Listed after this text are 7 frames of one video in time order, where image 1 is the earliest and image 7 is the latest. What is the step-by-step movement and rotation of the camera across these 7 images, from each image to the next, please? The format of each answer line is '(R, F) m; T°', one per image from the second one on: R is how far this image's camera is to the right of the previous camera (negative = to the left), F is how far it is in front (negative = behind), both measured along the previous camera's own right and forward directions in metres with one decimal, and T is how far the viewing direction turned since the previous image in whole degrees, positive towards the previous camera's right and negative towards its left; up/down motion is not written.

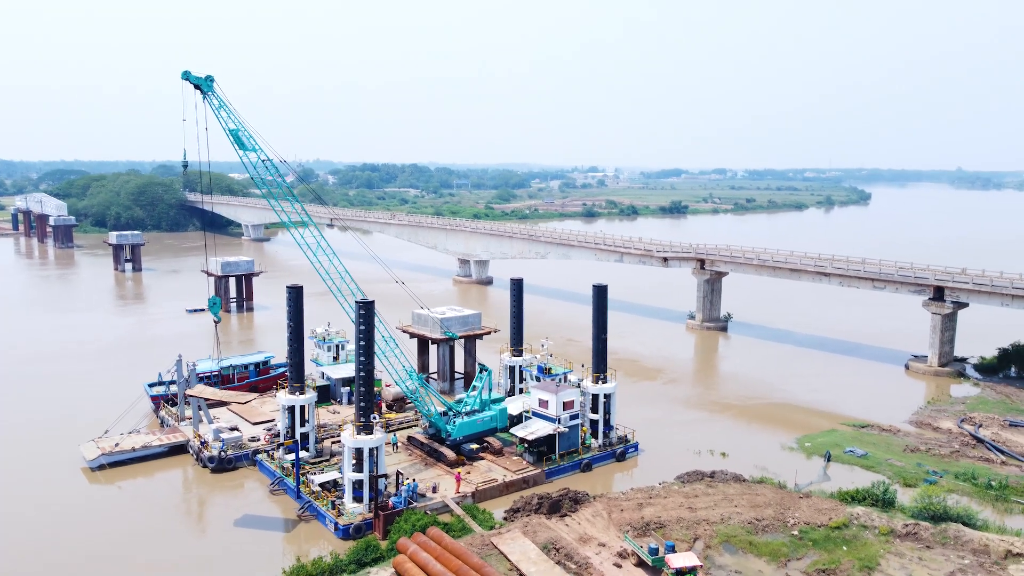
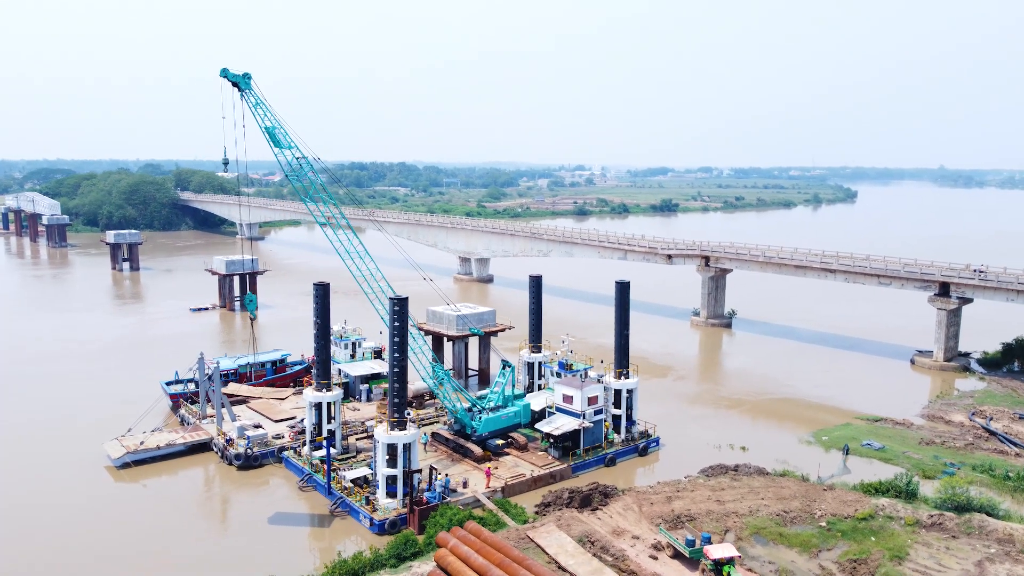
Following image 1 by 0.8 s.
(-1.3, -0.2) m; +1°
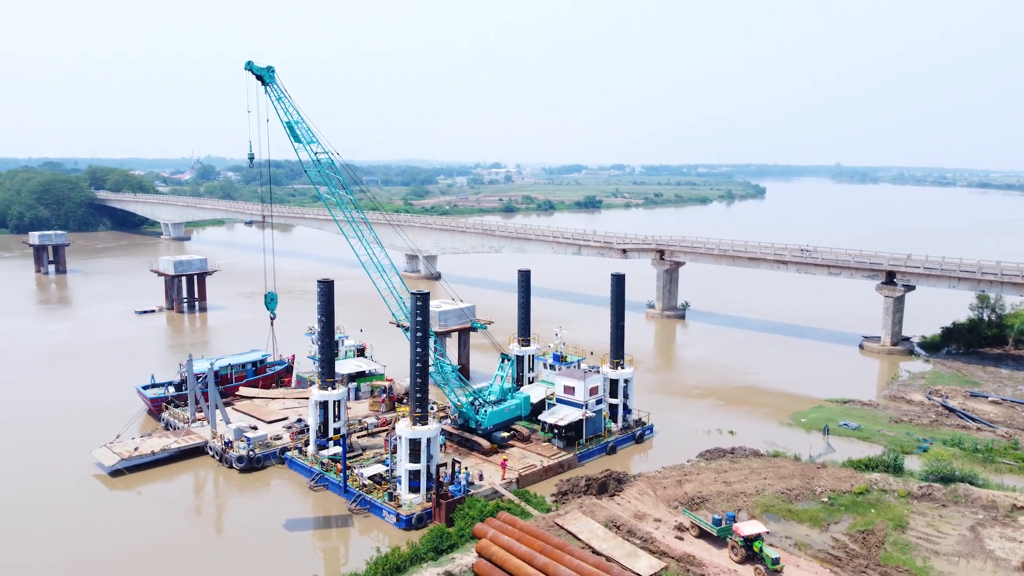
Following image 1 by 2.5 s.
(-3.0, -0.1) m; +6°
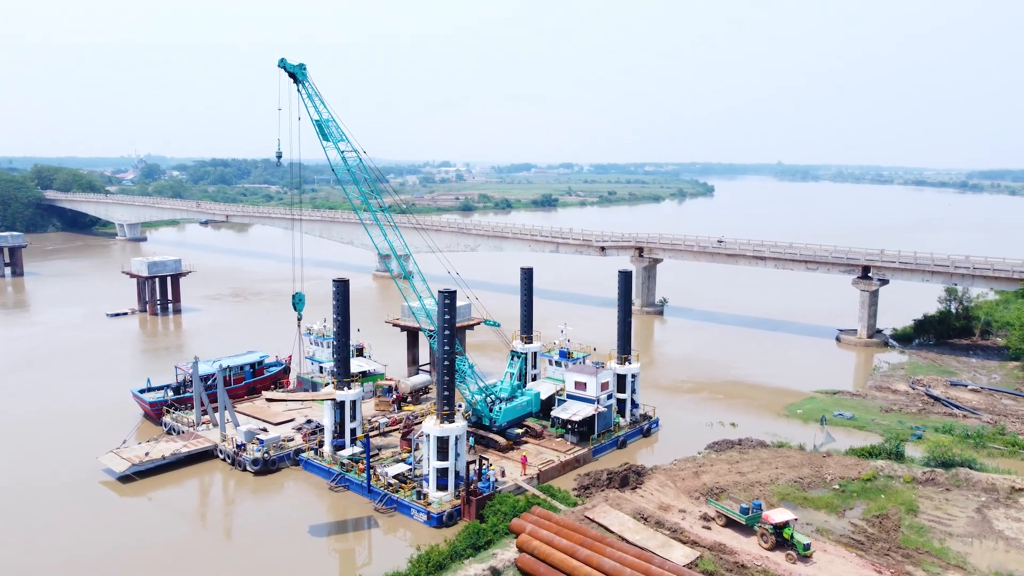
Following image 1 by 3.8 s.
(-2.2, -0.1) m; +3°
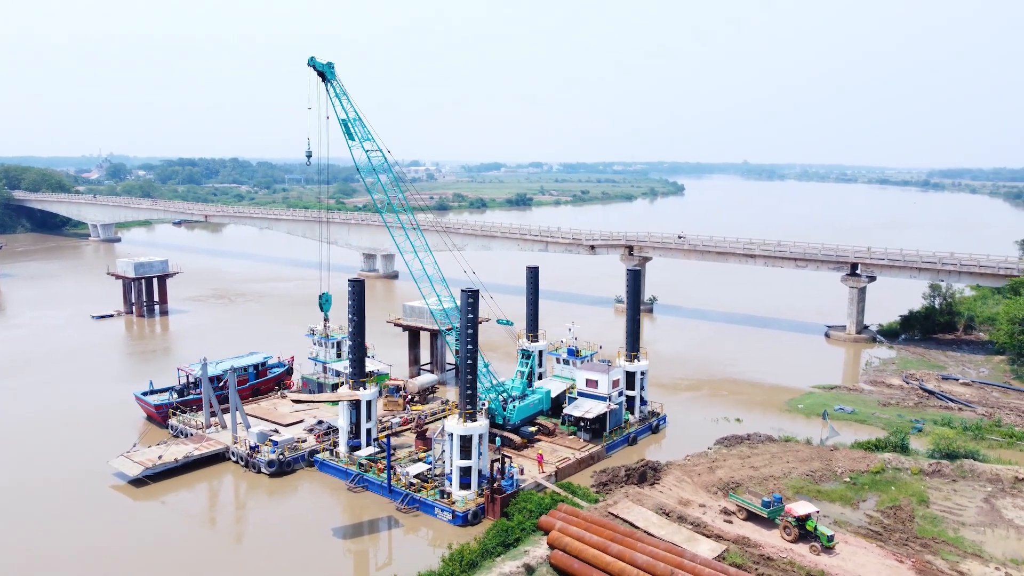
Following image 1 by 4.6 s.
(-1.5, -0.1) m; +2°
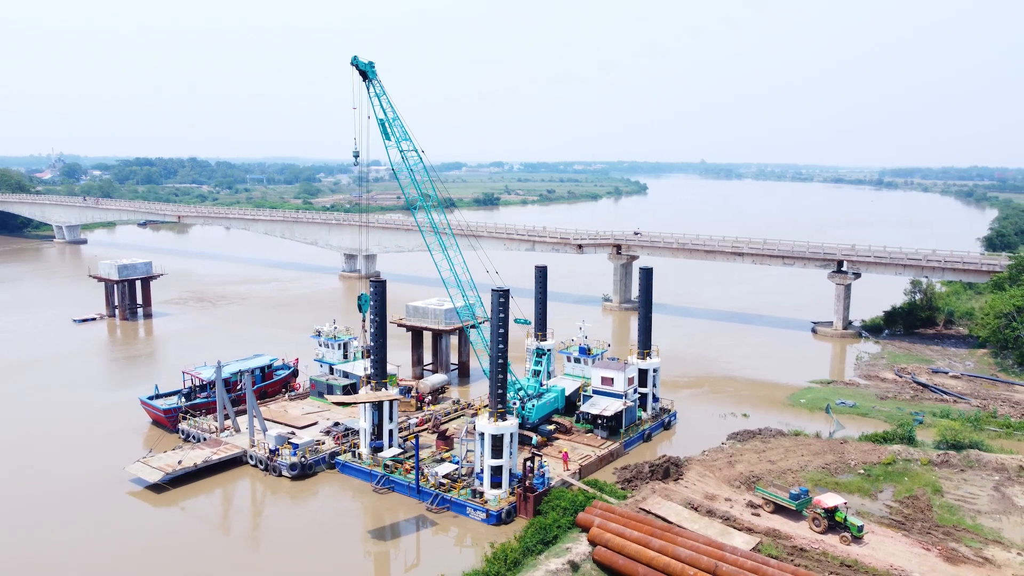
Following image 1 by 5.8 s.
(-2.0, -0.1) m; +3°
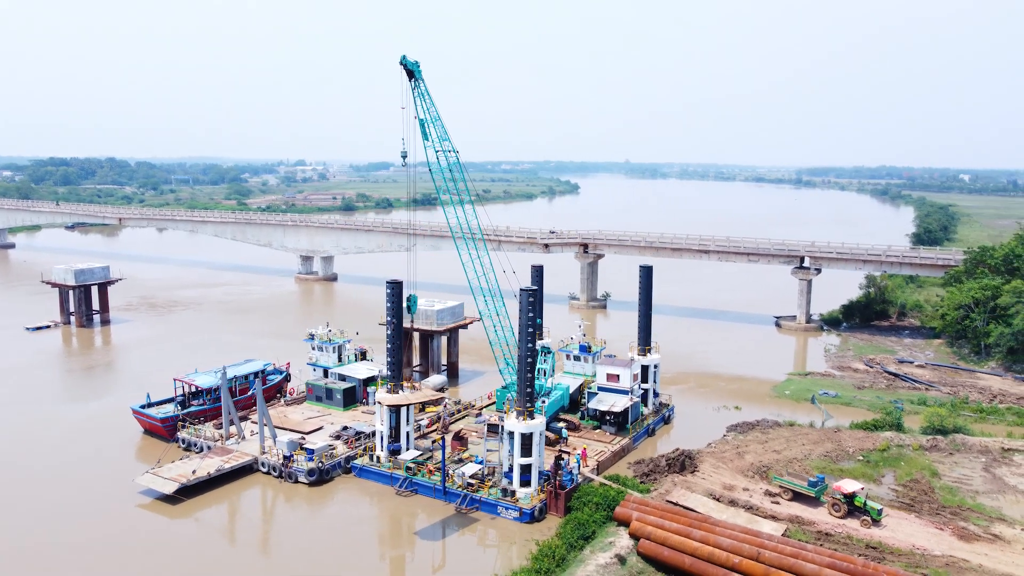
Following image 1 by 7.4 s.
(-2.8, -0.1) m; +5°
